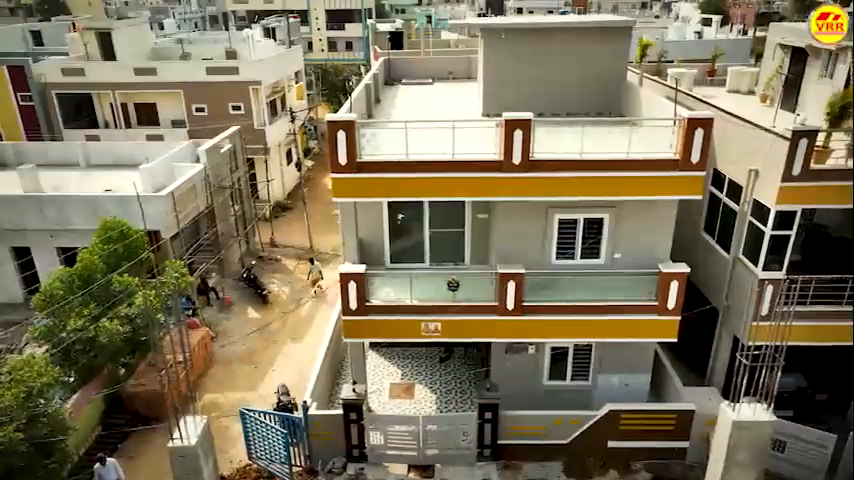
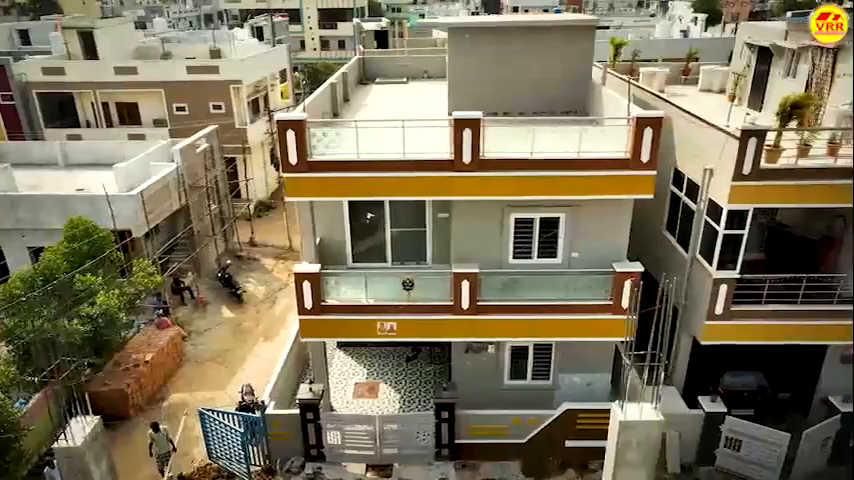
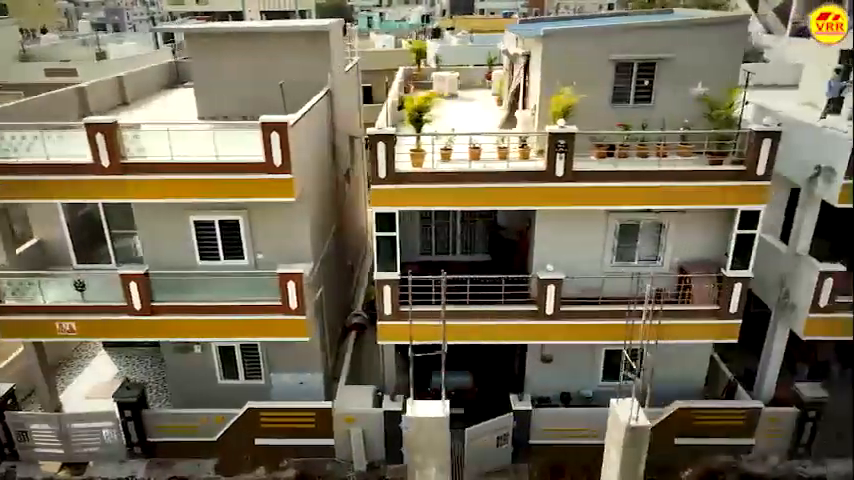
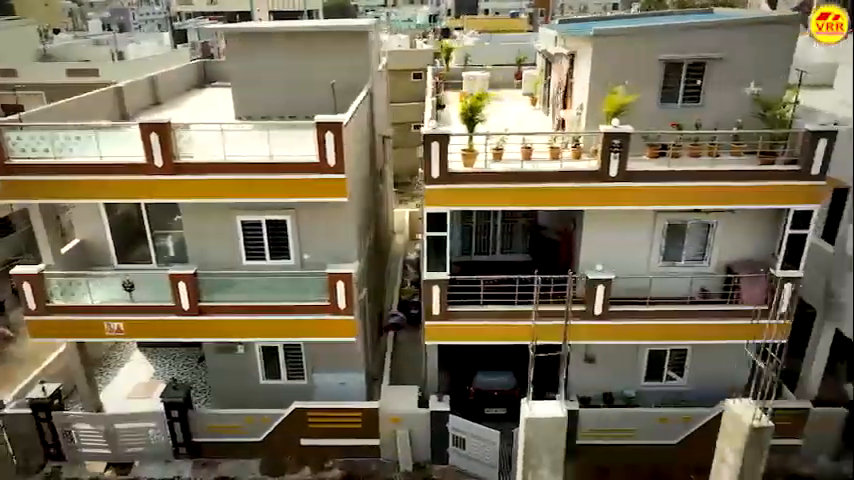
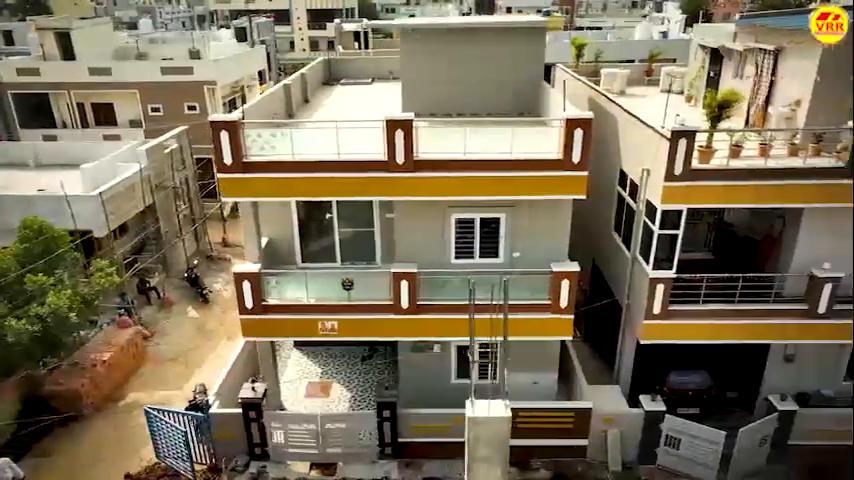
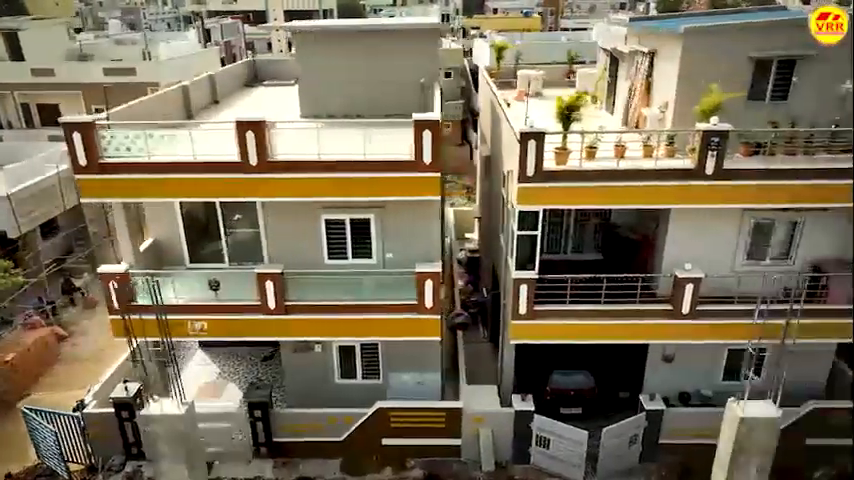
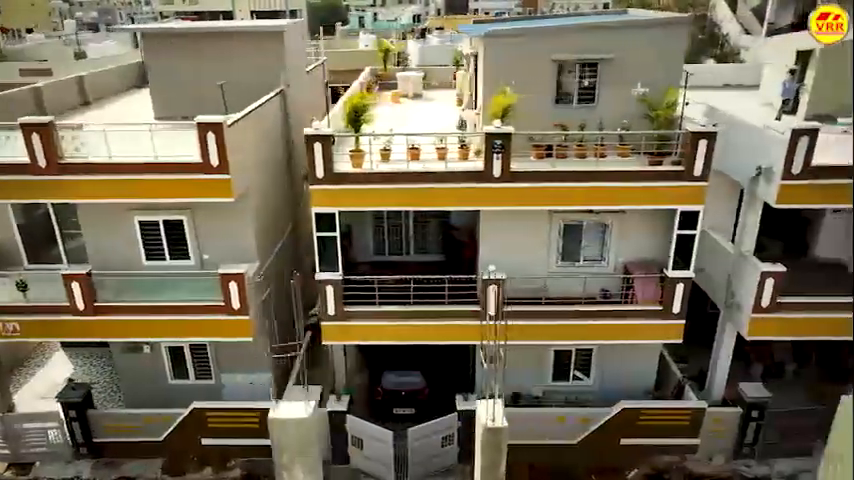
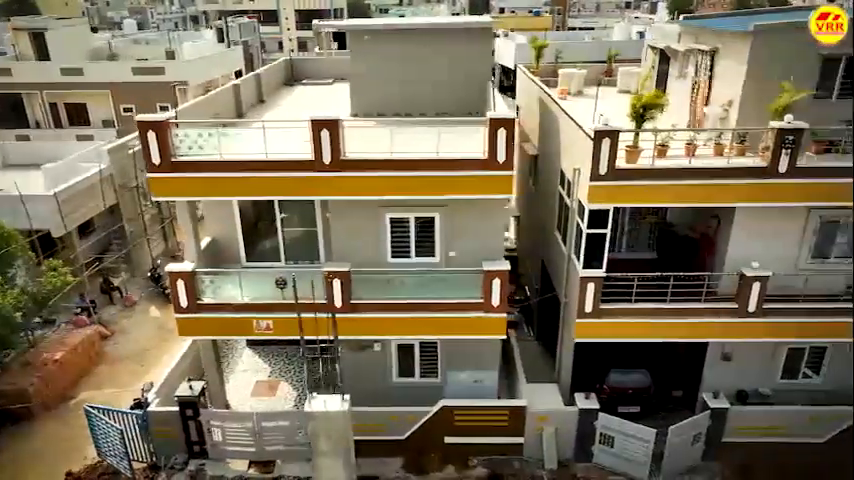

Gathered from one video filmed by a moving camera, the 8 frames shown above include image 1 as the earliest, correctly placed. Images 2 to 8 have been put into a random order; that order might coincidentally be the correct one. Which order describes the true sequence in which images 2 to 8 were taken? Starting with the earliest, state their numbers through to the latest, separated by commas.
2, 5, 8, 6, 4, 3, 7
